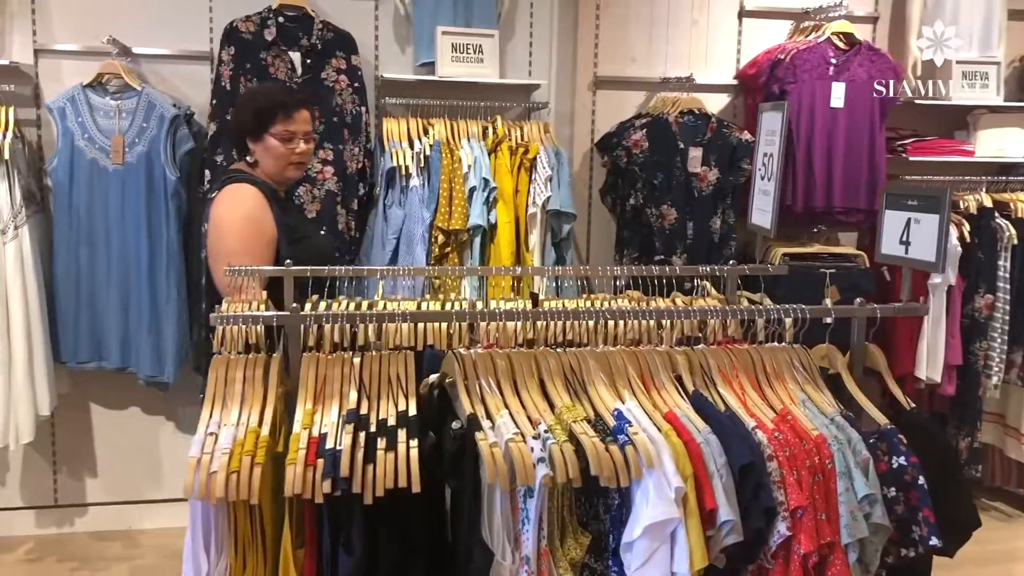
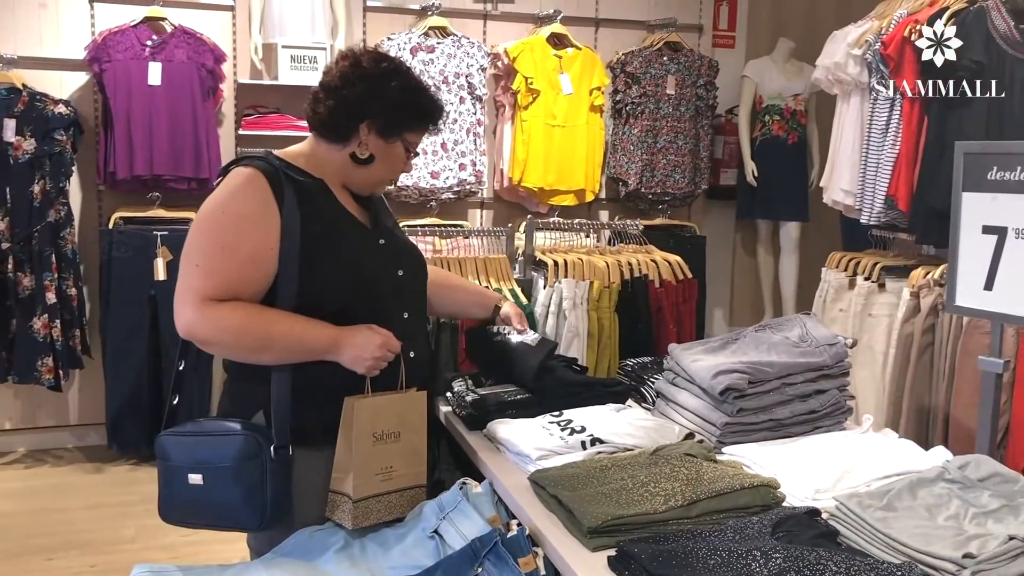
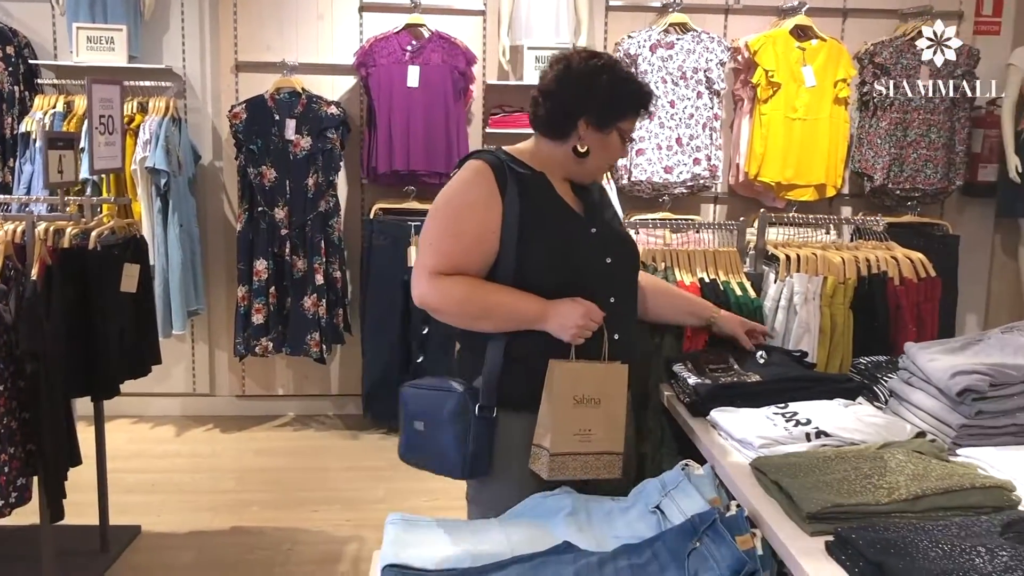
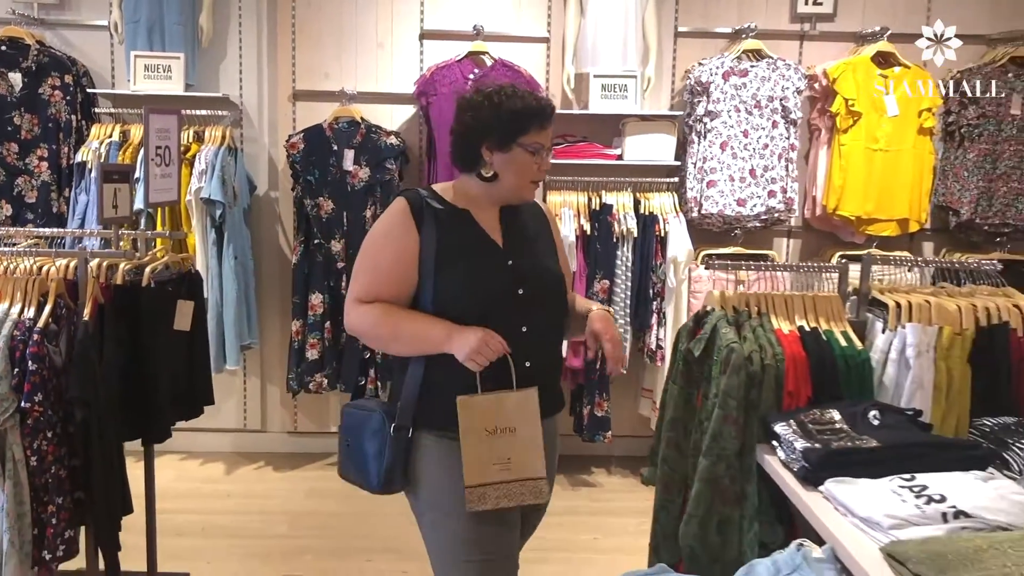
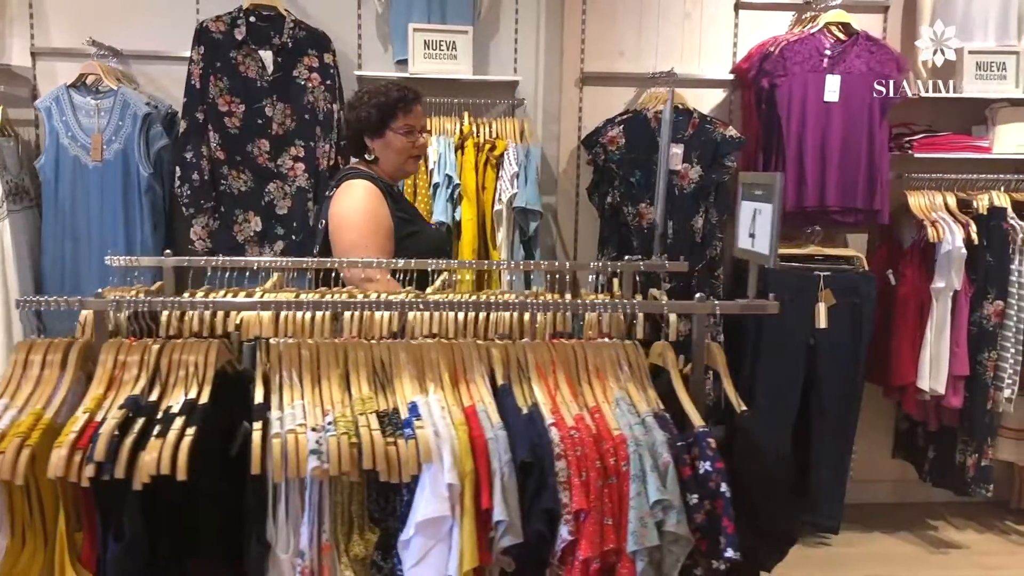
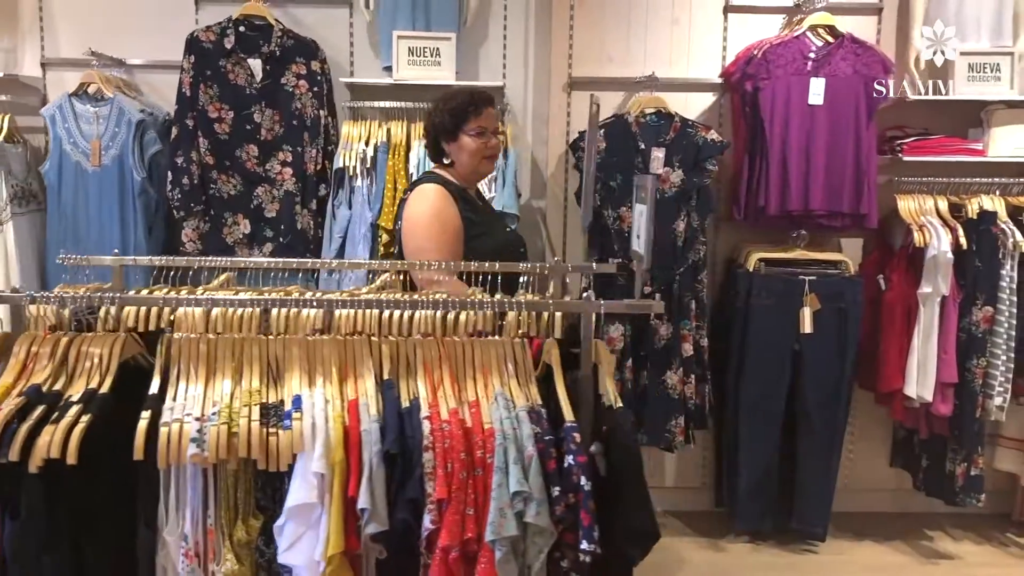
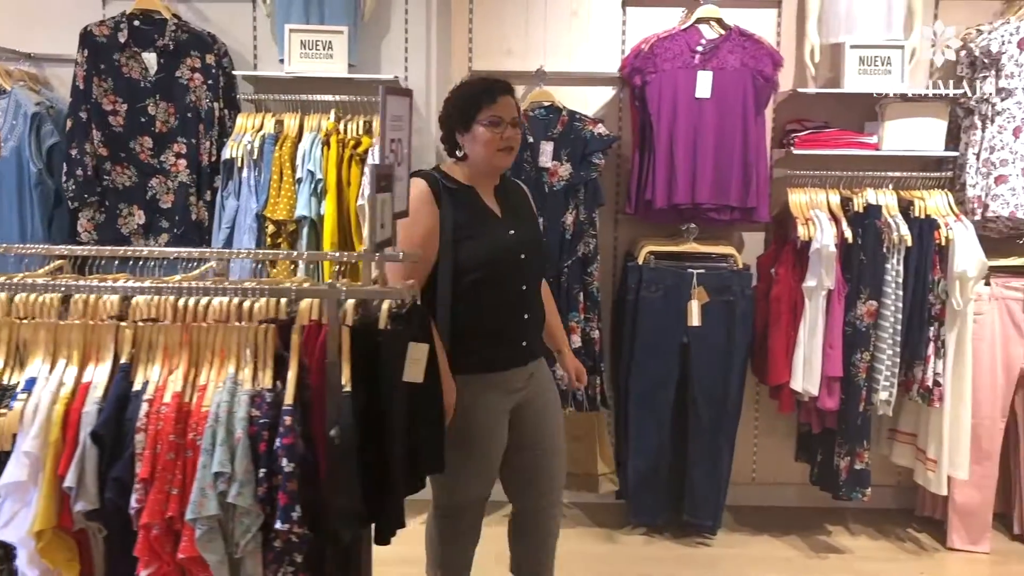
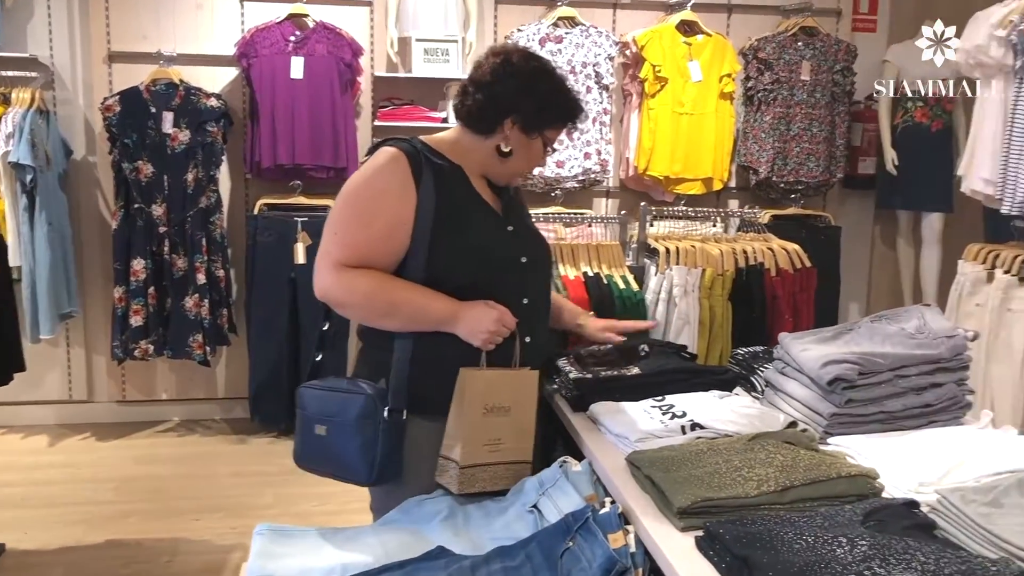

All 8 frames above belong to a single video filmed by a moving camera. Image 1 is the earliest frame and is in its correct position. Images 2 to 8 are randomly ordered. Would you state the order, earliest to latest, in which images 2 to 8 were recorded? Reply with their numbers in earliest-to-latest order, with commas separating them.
5, 6, 7, 4, 3, 8, 2
